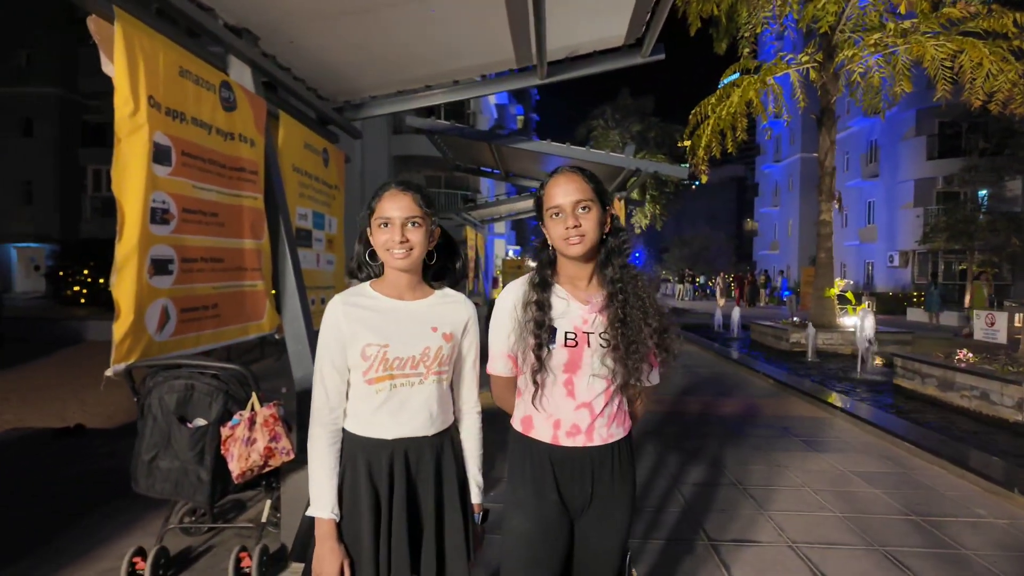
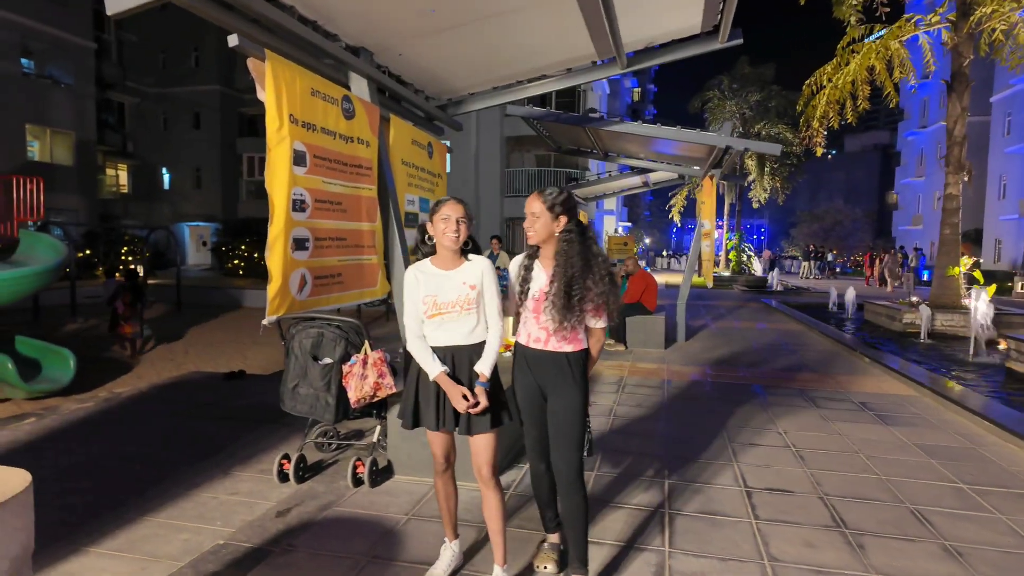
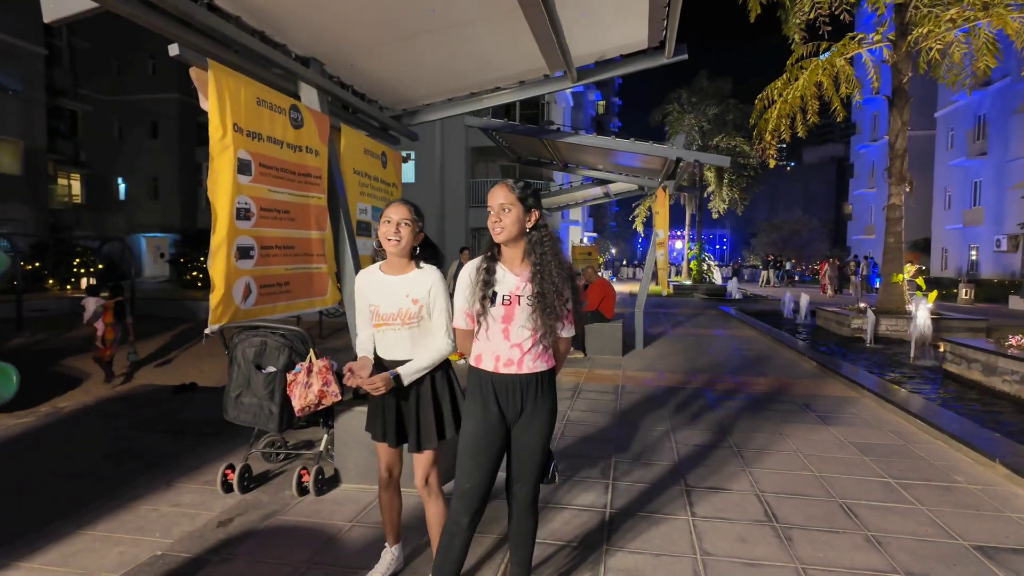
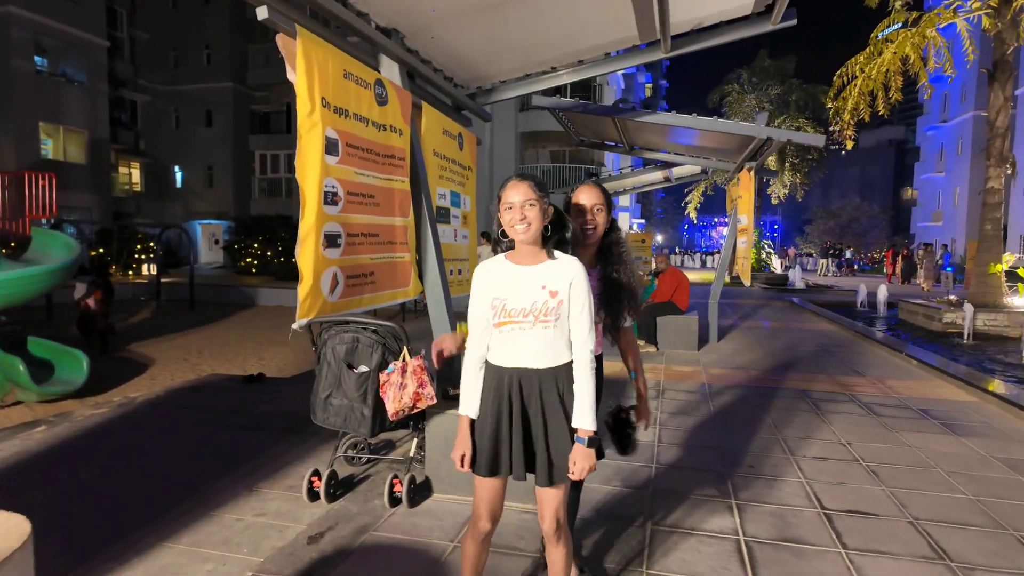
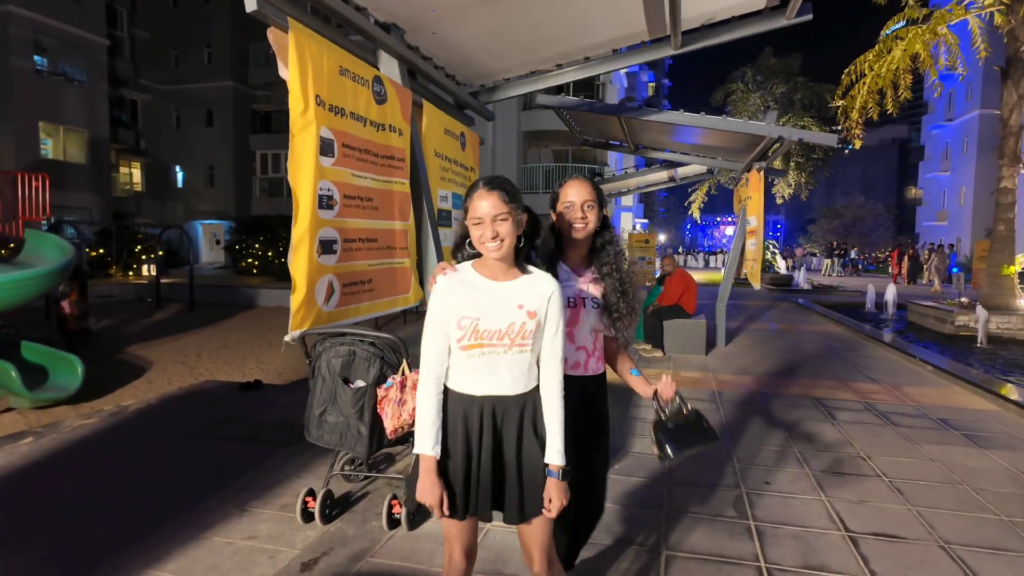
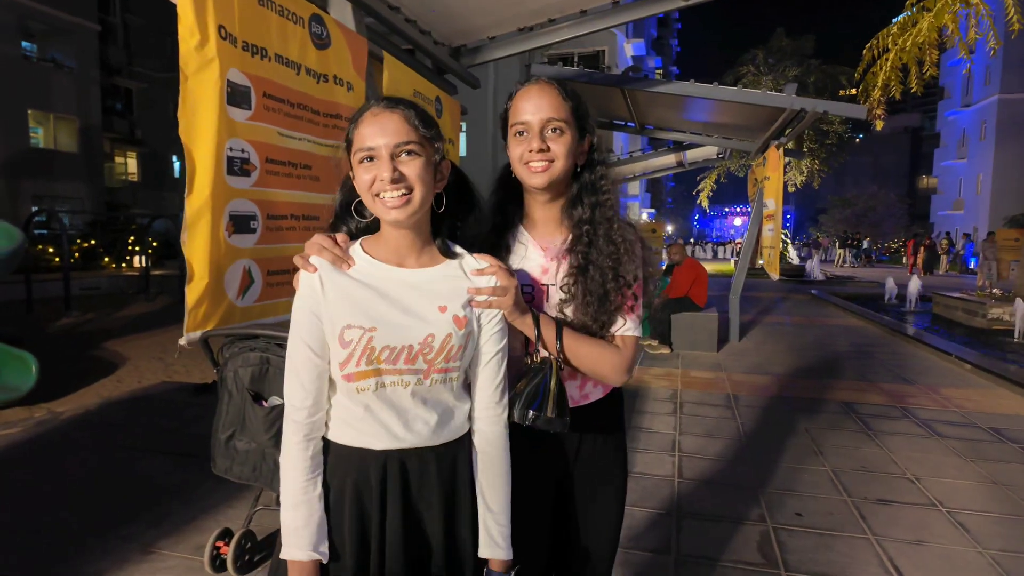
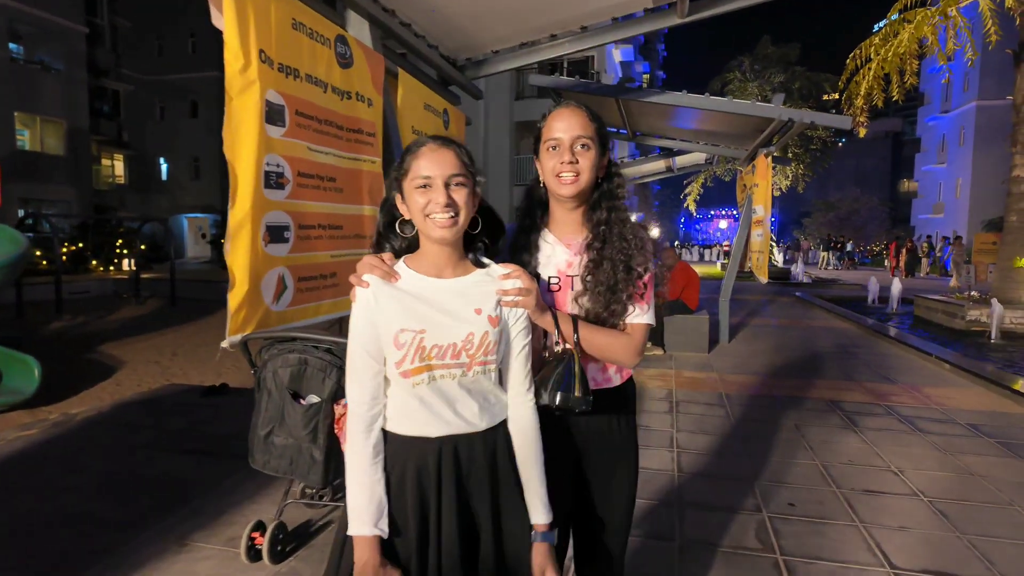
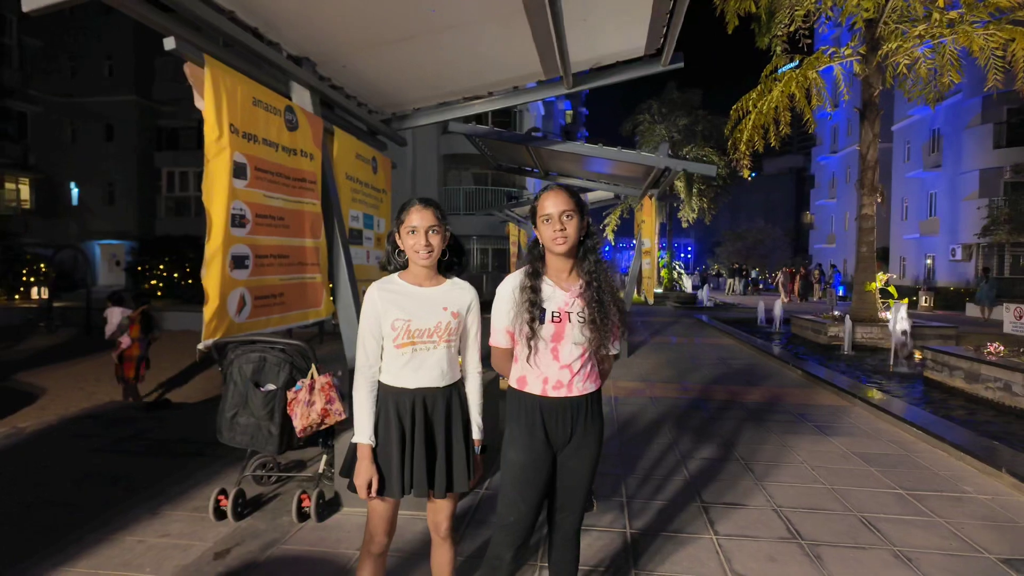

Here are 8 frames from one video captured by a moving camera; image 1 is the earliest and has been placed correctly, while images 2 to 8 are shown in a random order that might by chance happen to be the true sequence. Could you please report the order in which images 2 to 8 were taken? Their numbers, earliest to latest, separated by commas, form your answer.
8, 3, 2, 4, 5, 7, 6
